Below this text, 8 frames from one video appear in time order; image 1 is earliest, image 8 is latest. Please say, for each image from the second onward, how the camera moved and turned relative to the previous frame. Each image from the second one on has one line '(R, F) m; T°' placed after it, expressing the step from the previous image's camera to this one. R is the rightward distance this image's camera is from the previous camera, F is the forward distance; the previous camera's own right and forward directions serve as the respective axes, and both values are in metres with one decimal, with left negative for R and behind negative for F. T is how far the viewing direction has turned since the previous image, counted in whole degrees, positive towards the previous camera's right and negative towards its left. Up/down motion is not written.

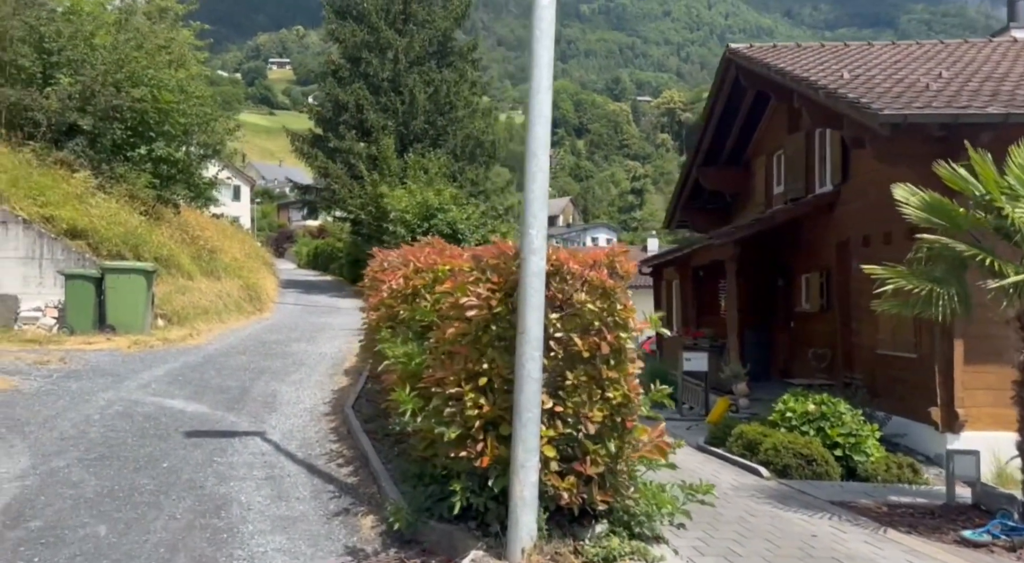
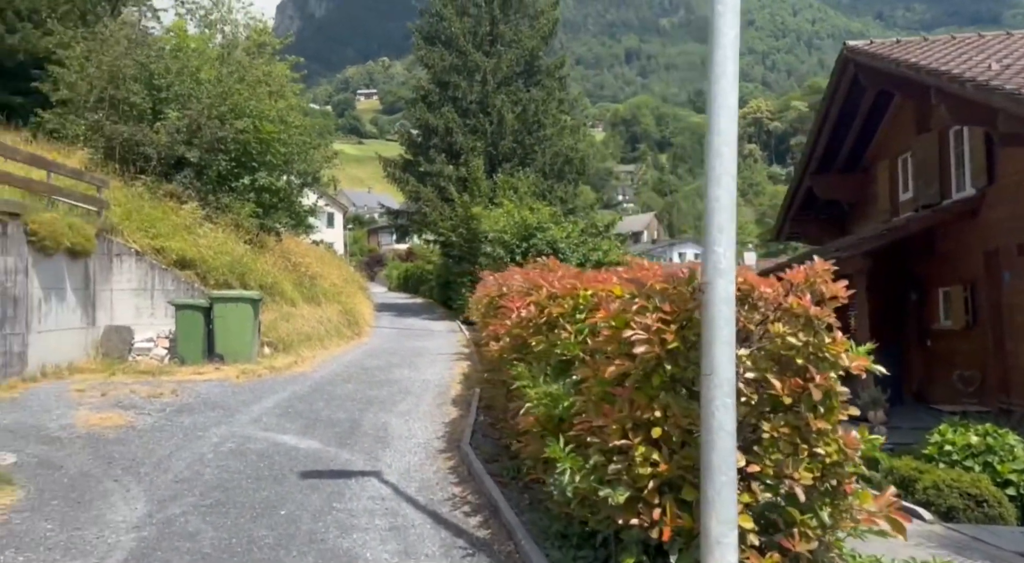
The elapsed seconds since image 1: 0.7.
(-0.3, +0.5) m; -6°
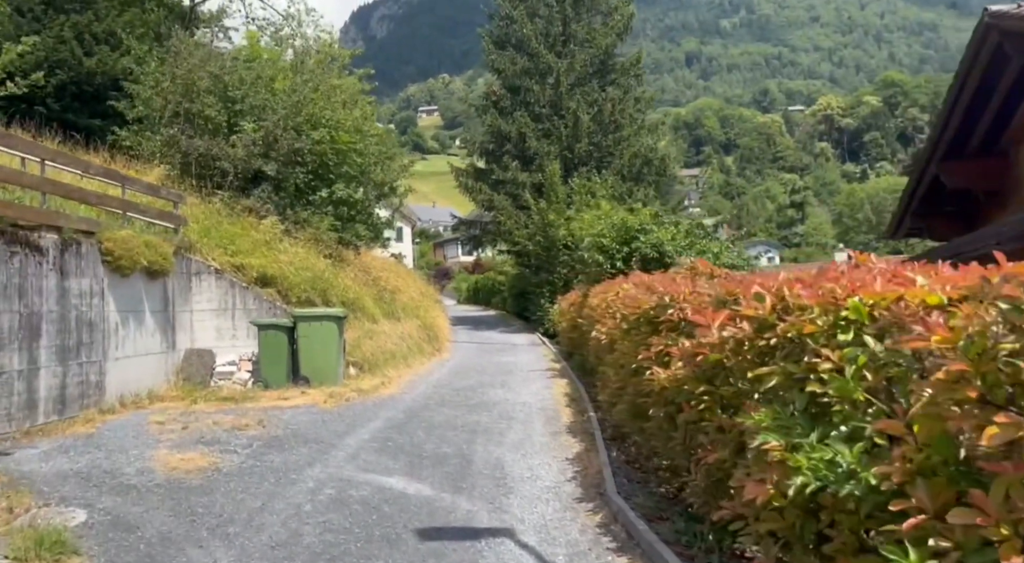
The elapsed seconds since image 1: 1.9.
(-0.5, +1.1) m; -4°
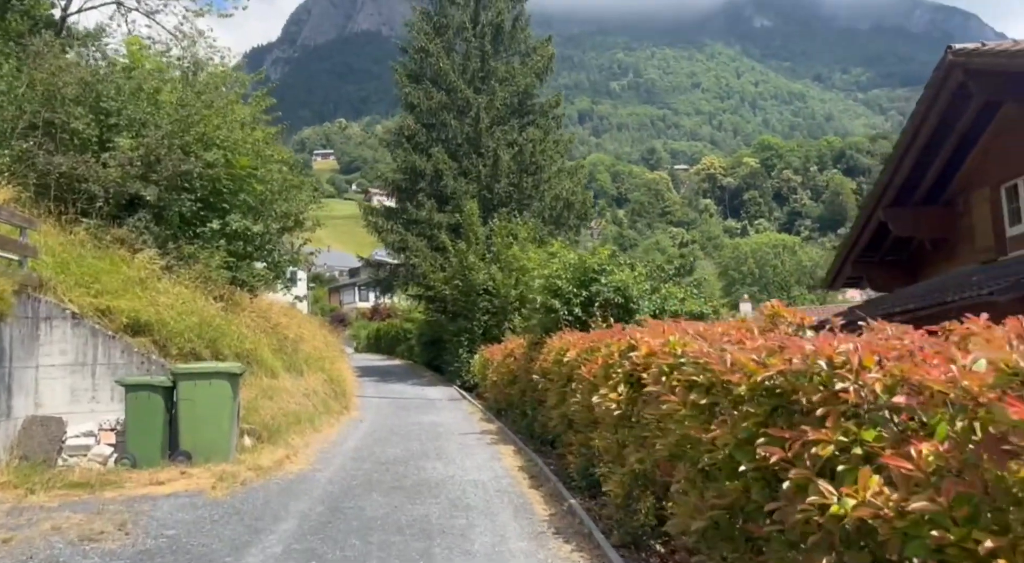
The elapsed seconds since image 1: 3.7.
(-0.6, +2.1) m; +7°
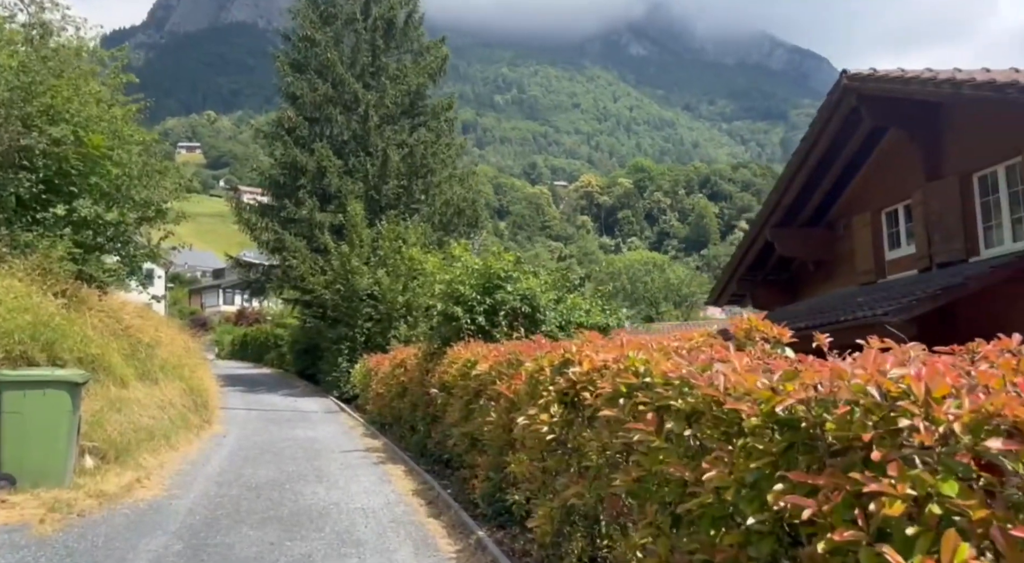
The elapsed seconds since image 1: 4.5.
(-0.3, +0.9) m; +9°
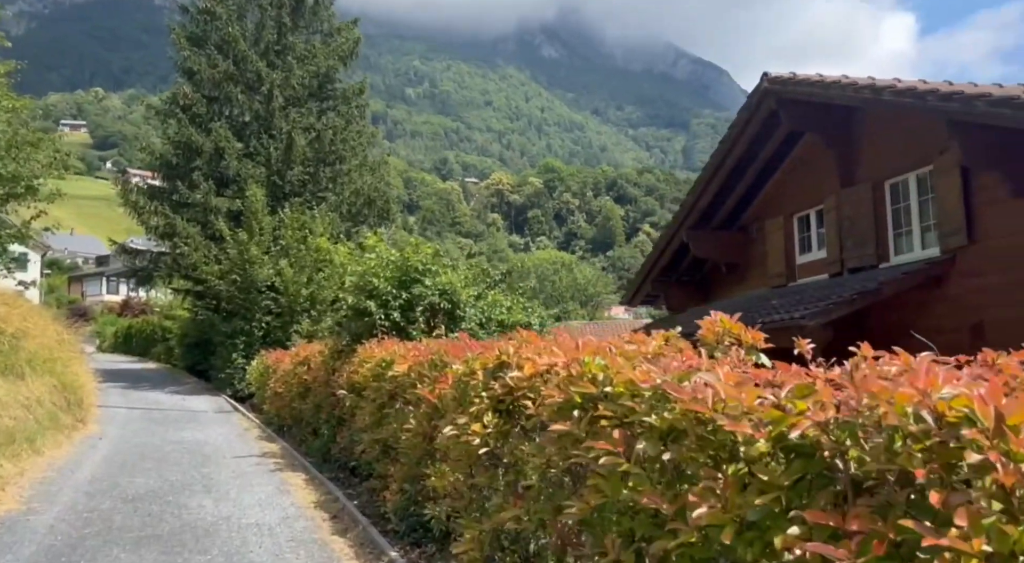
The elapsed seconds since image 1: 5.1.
(-0.1, +0.6) m; +6°
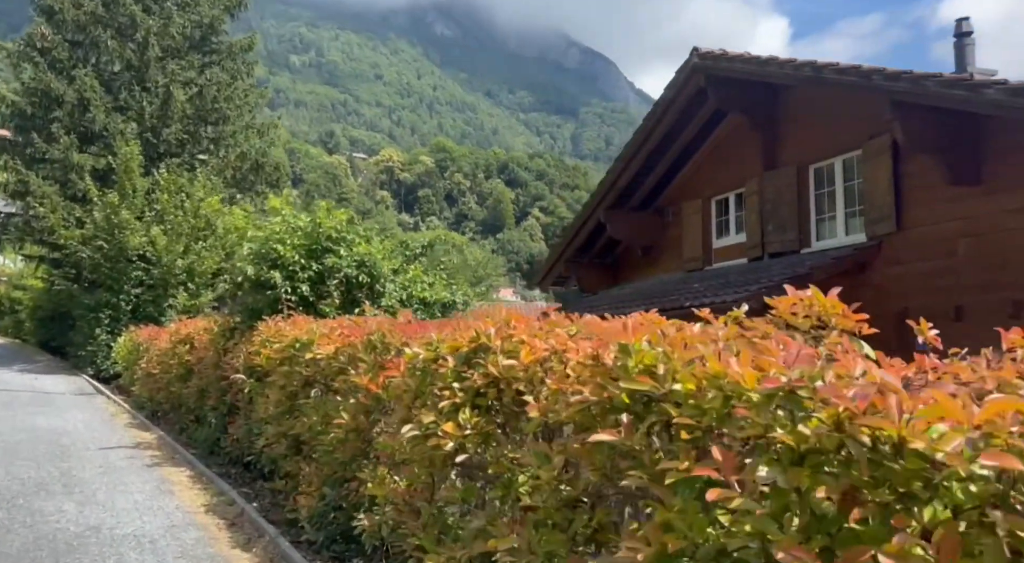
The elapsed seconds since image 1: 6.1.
(-0.4, +1.0) m; +8°
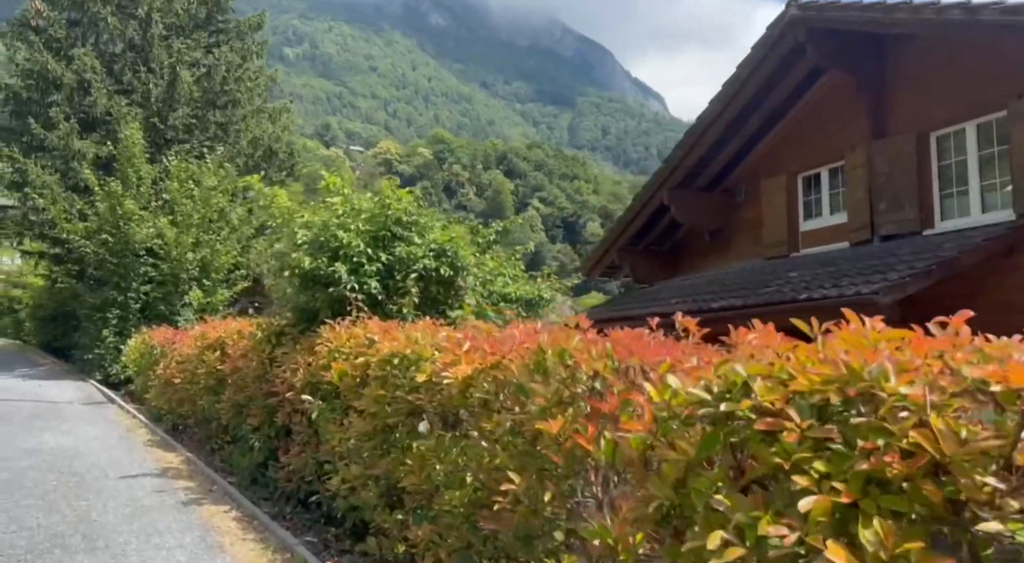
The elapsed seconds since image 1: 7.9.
(-1.0, +1.6) m; 0°
